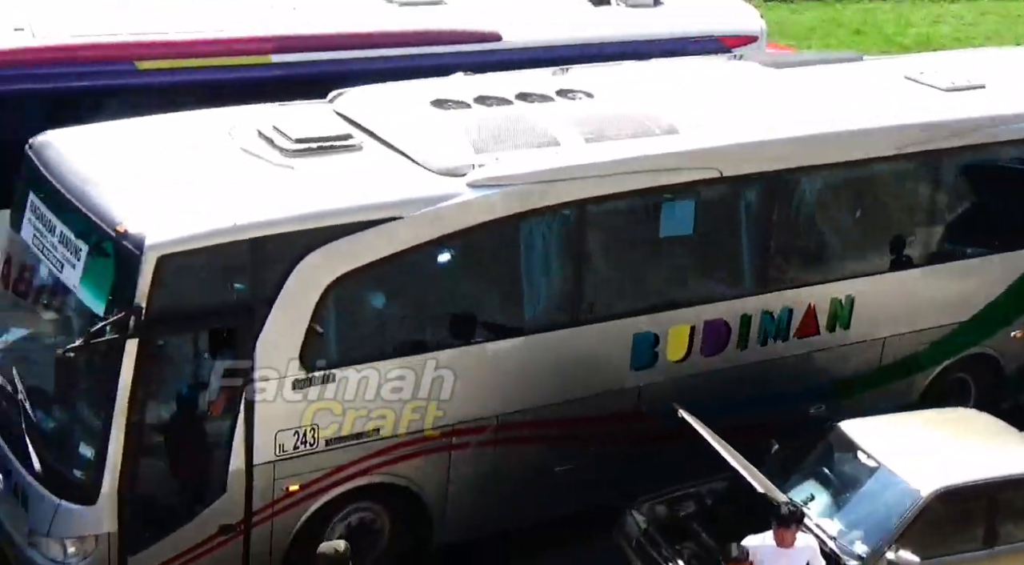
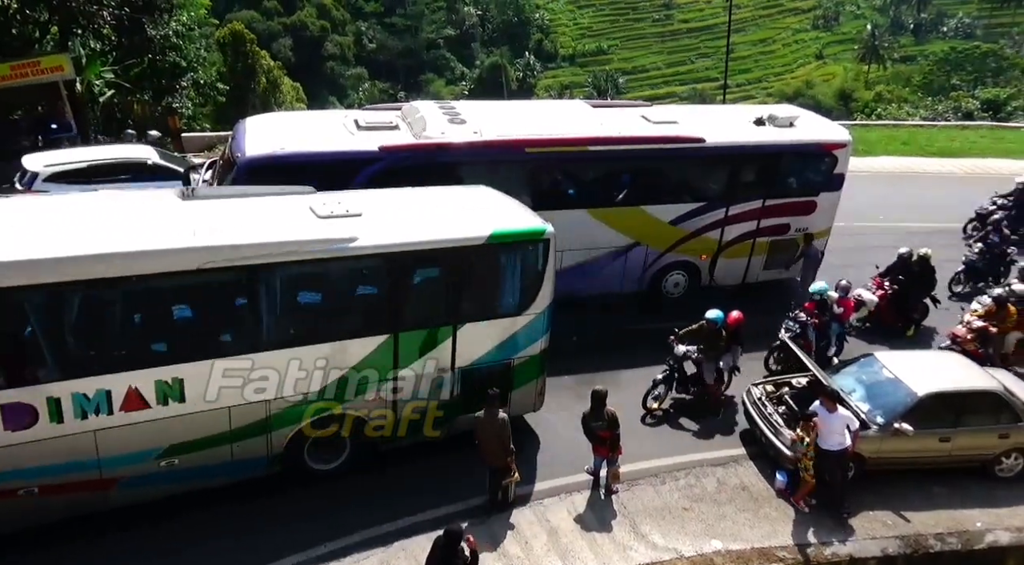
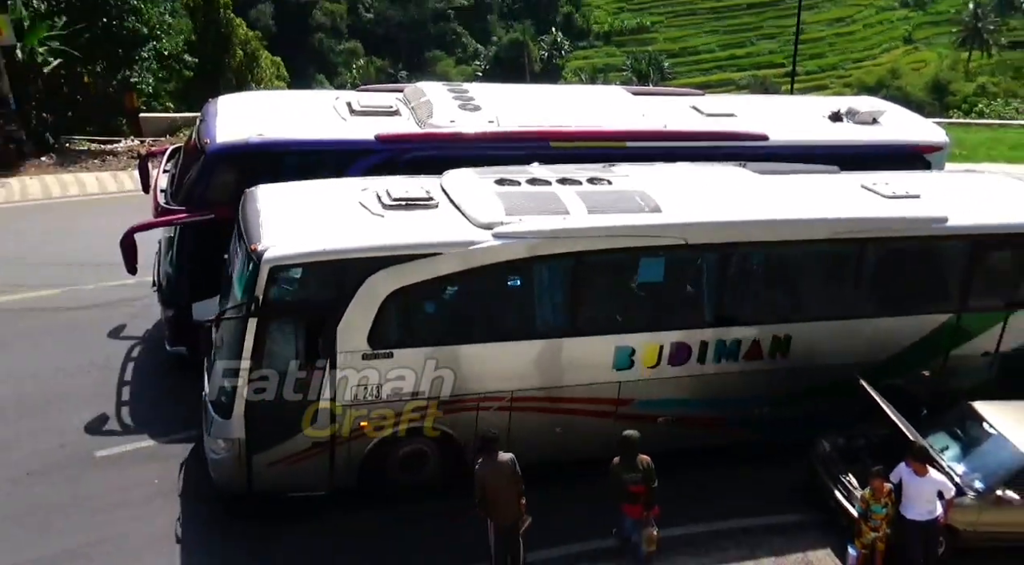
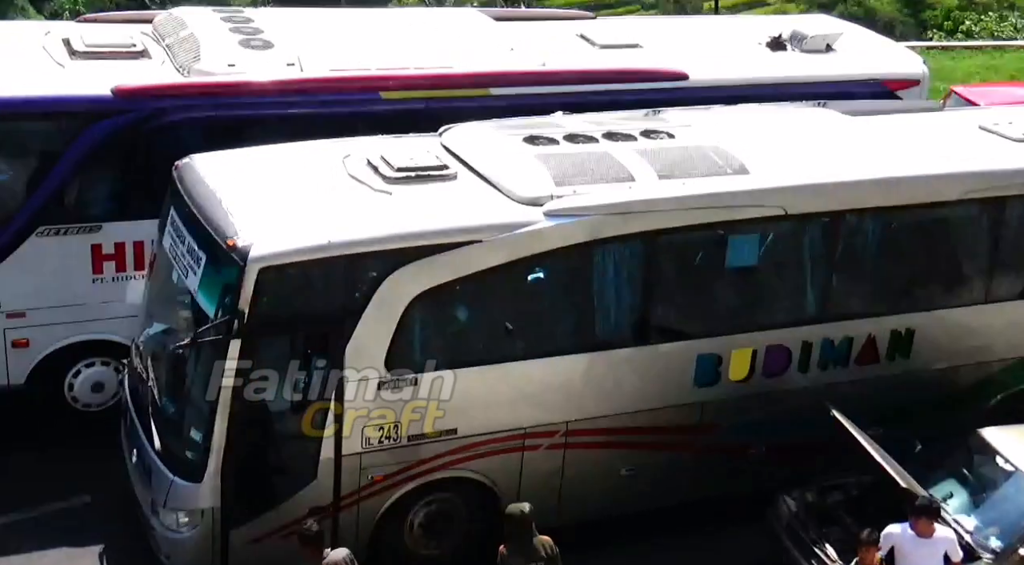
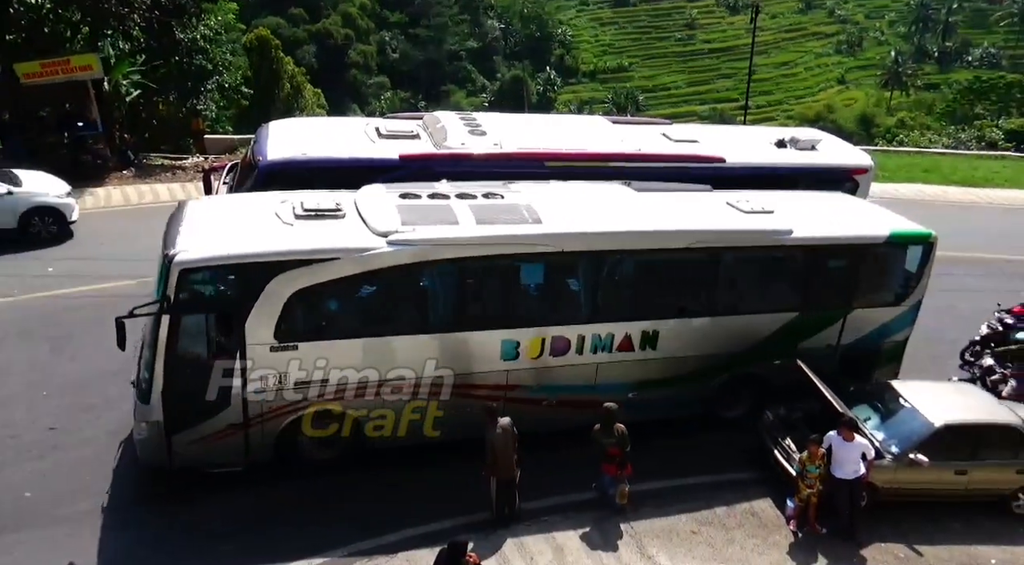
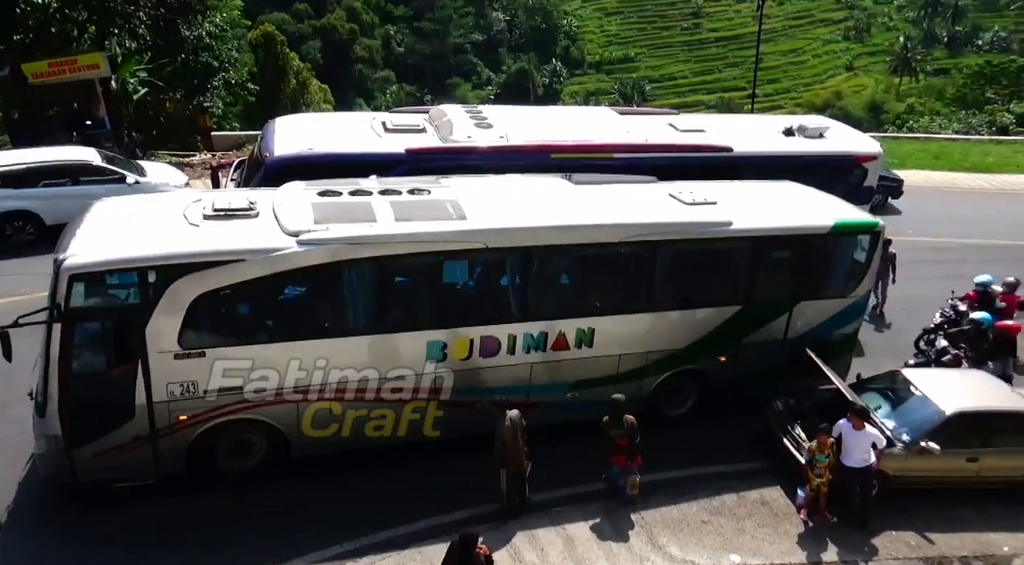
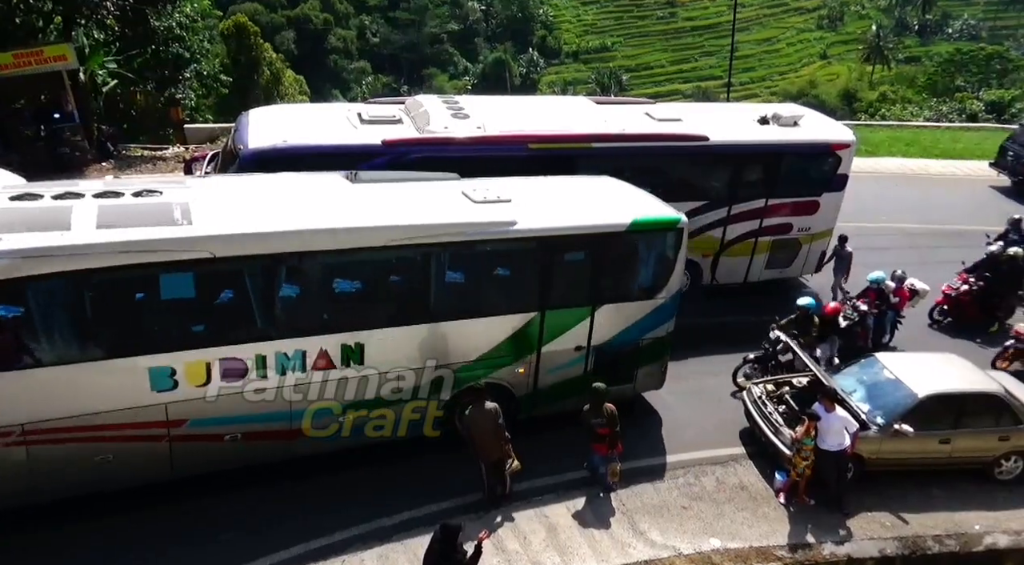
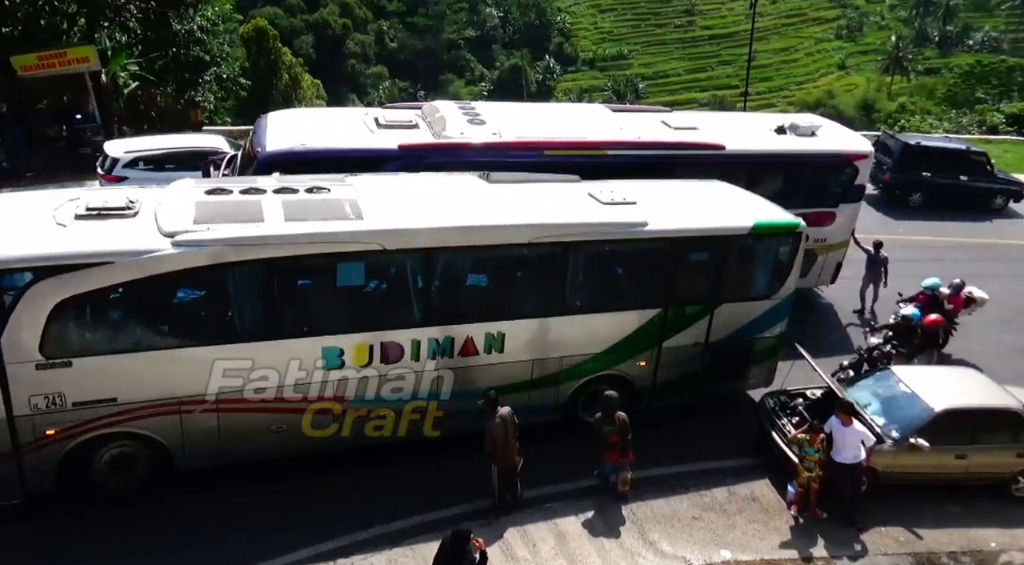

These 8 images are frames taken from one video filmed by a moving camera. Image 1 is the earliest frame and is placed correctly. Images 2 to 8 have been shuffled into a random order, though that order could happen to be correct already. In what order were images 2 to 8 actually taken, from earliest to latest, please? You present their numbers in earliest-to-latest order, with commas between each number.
4, 3, 5, 6, 8, 7, 2
